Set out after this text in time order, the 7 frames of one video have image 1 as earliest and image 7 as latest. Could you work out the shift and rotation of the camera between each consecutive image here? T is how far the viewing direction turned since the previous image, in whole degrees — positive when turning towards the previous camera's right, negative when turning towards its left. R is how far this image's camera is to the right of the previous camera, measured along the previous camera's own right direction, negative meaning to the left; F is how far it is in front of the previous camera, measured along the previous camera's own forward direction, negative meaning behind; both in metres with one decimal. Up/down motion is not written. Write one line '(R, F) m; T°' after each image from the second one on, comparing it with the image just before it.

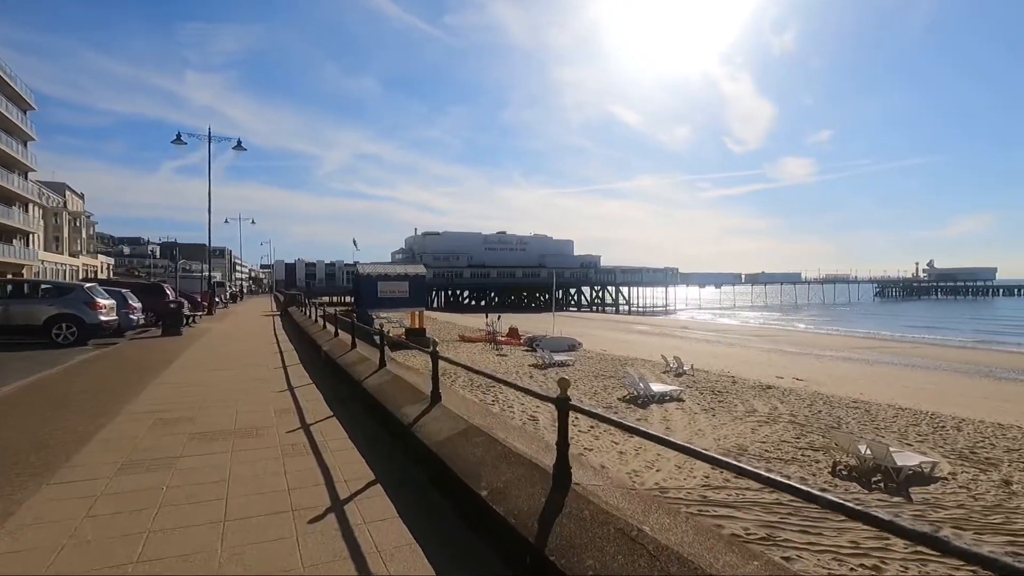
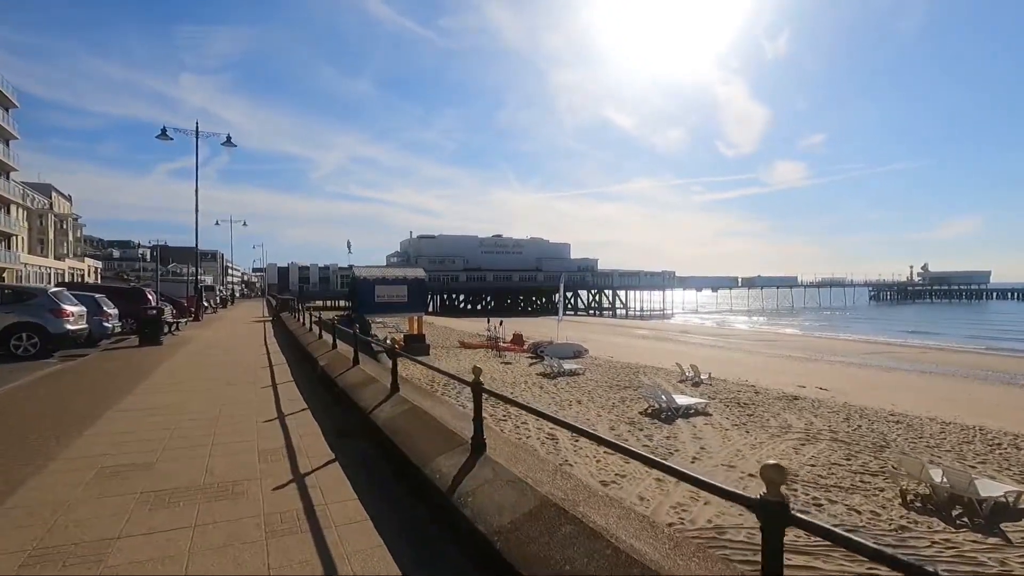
(-0.5, +1.2) m; +1°
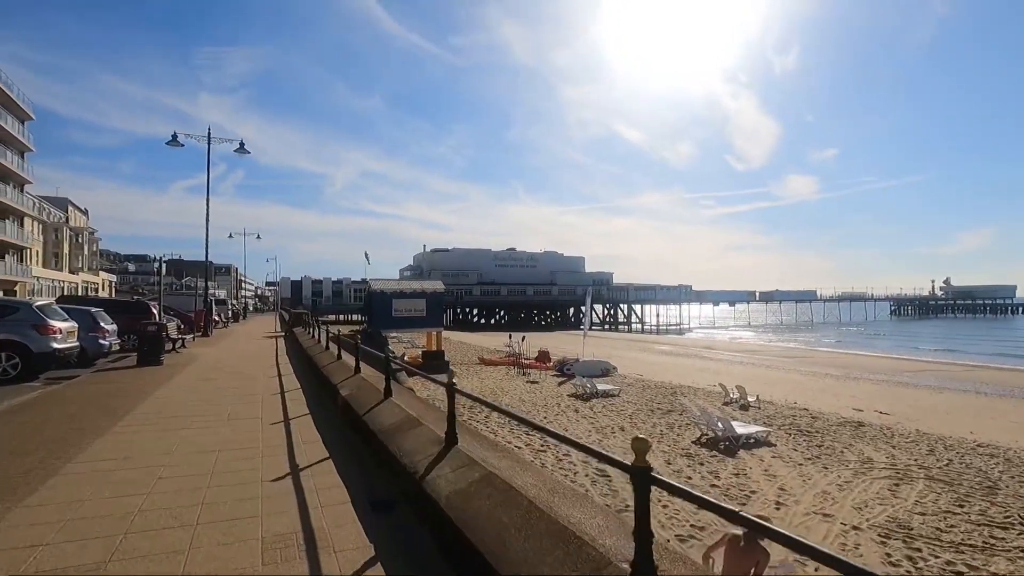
(-0.6, +1.4) m; -1°
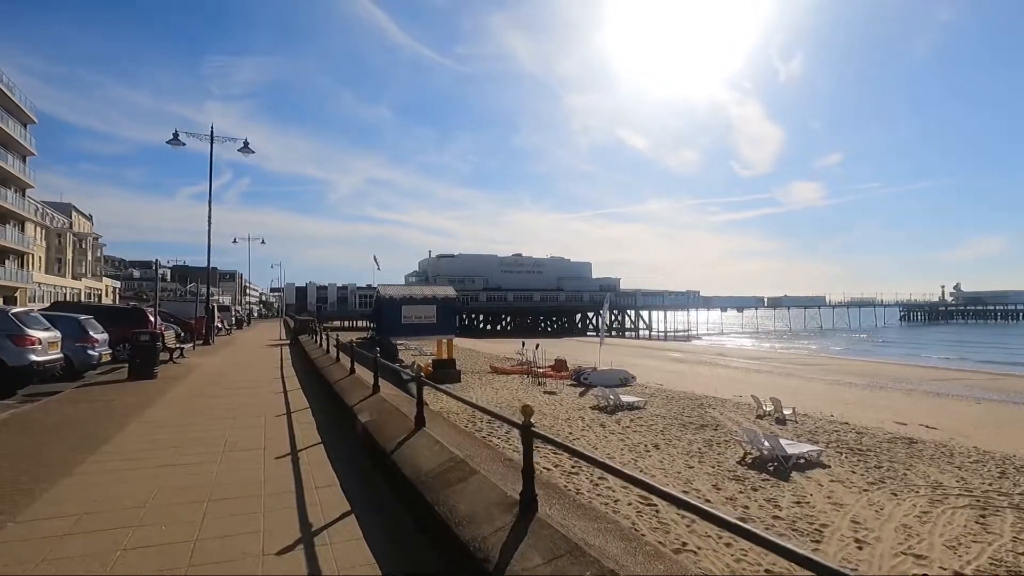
(-0.5, +1.1) m; 0°
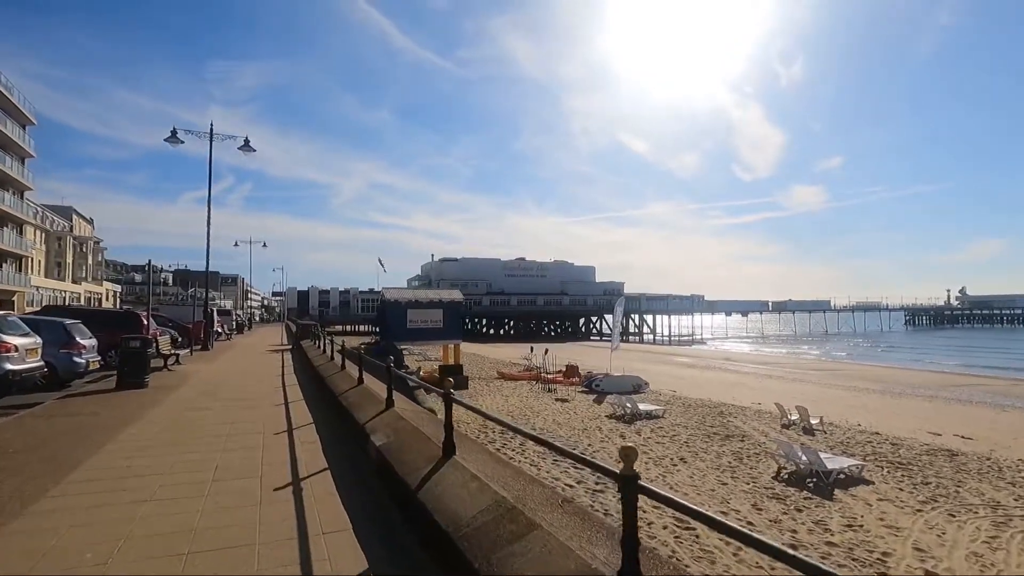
(-0.3, +0.8) m; 0°
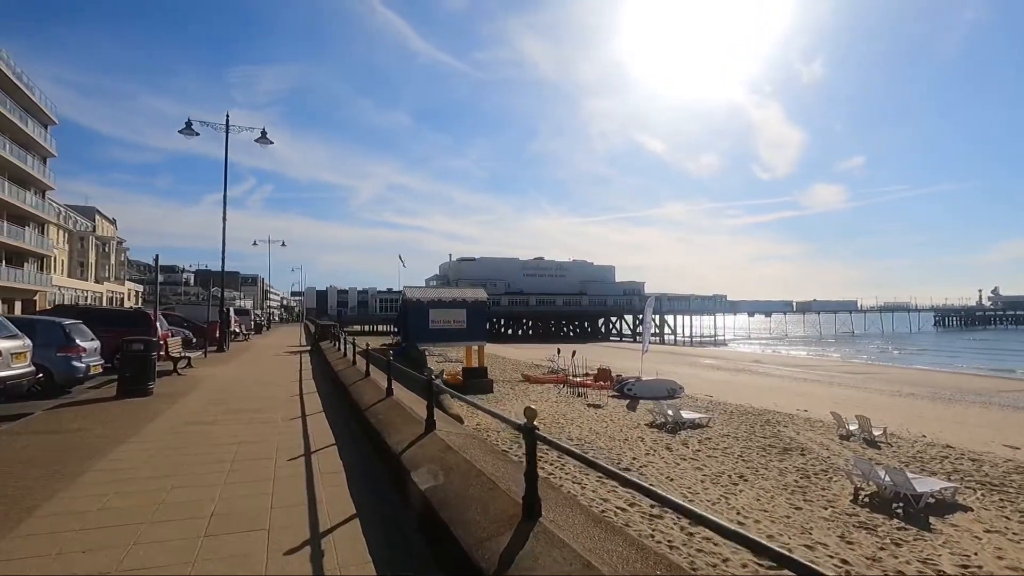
(-0.5, +1.2) m; -2°
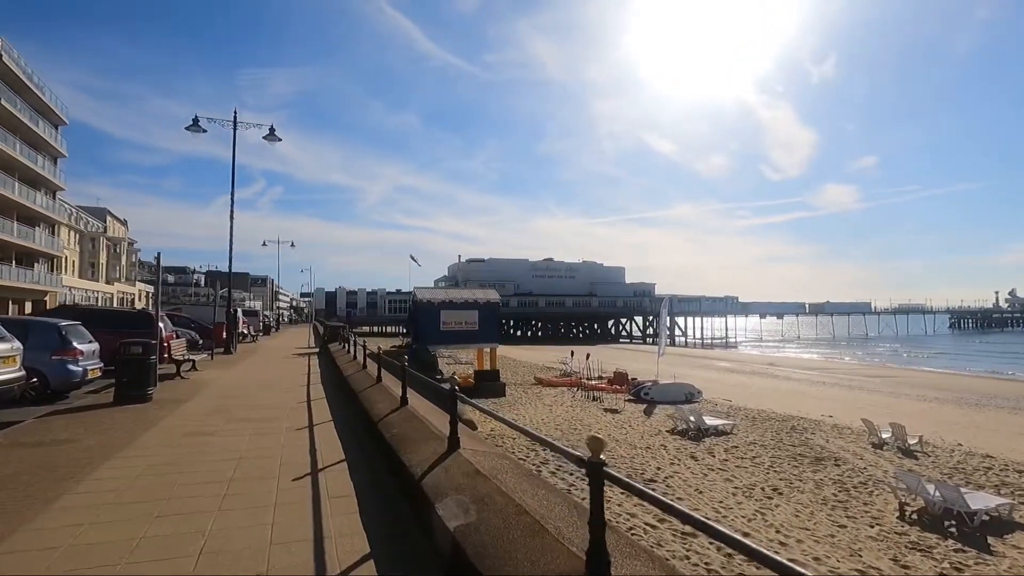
(-0.2, +0.6) m; -1°
